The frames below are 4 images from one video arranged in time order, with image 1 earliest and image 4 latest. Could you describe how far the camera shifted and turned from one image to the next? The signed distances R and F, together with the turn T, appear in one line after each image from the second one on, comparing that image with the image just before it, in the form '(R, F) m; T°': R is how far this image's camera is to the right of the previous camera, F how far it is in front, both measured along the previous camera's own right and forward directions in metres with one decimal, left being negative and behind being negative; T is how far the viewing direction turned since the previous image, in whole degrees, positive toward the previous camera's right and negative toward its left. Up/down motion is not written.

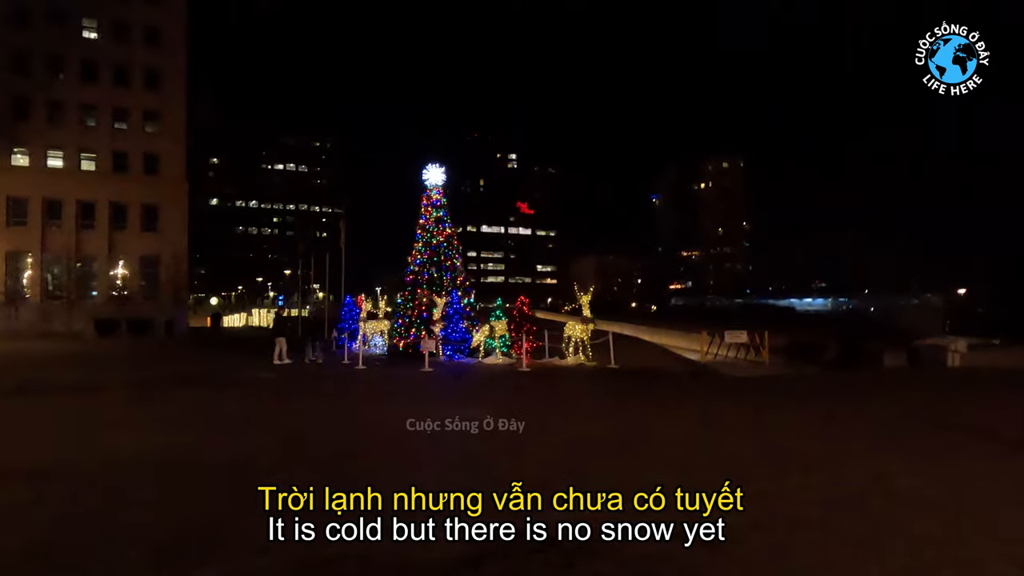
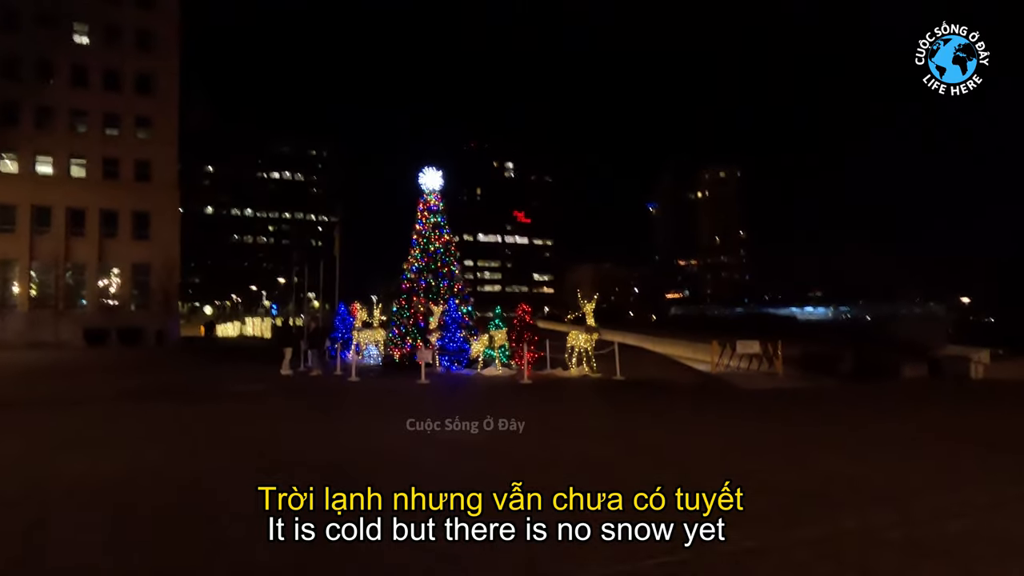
(-0.1, +0.8) m; 0°
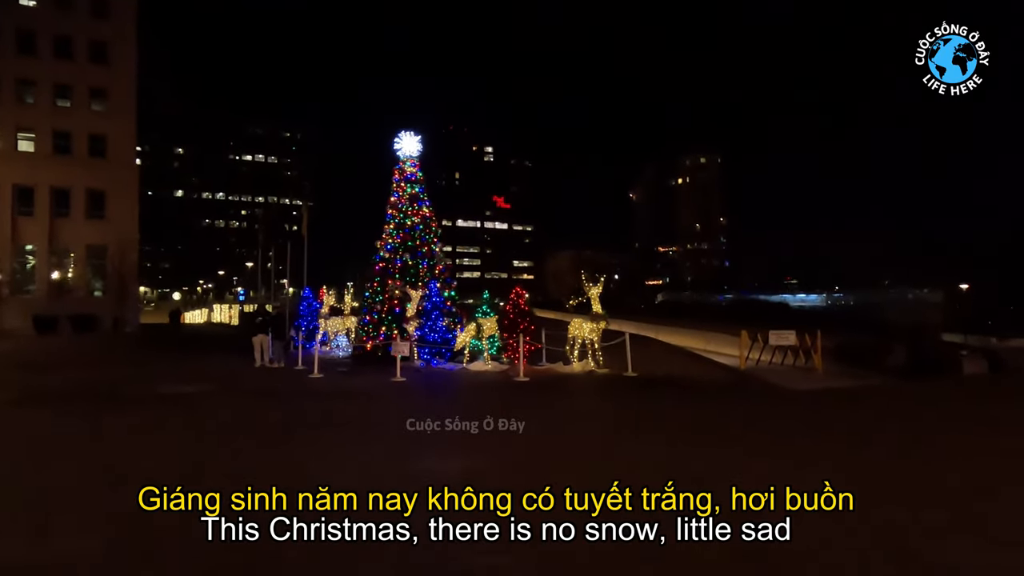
(-0.2, +2.5) m; +2°
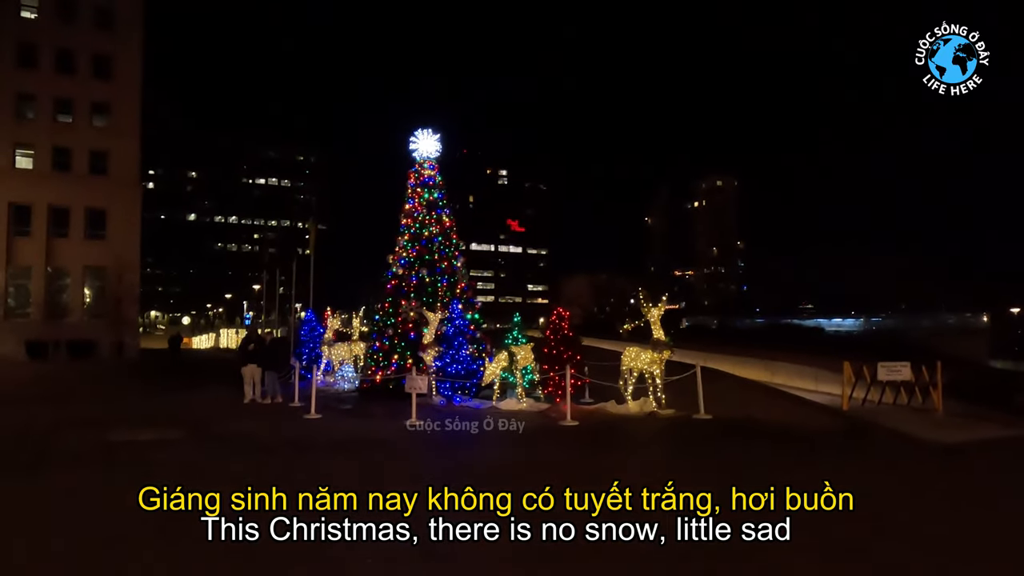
(-0.4, +2.5) m; -1°
